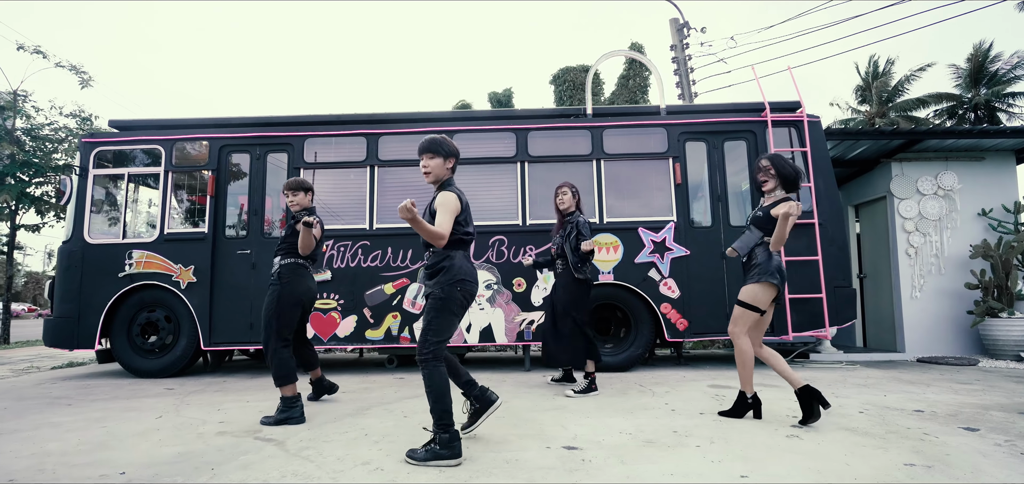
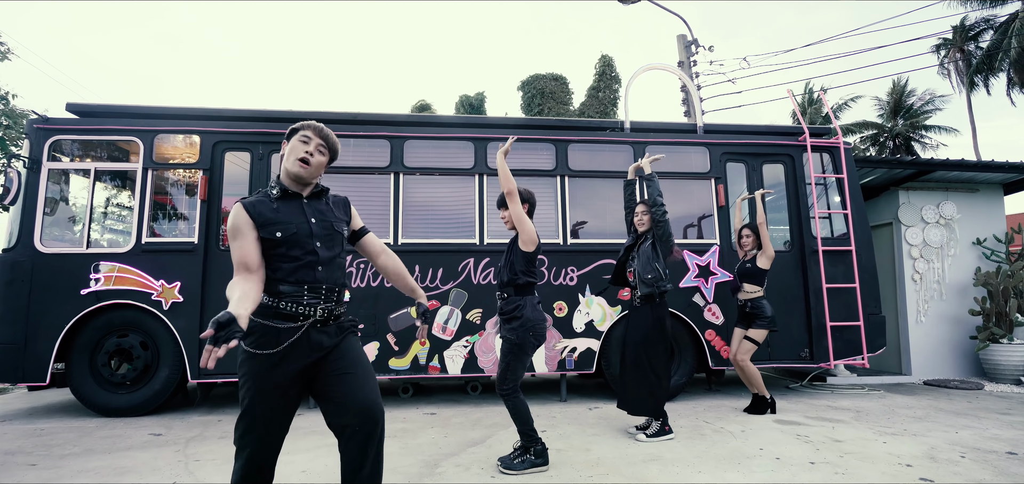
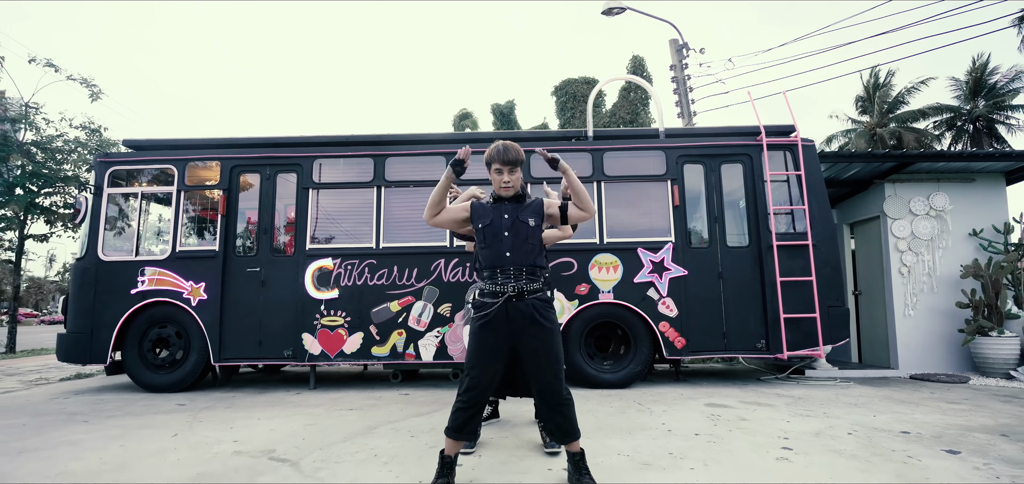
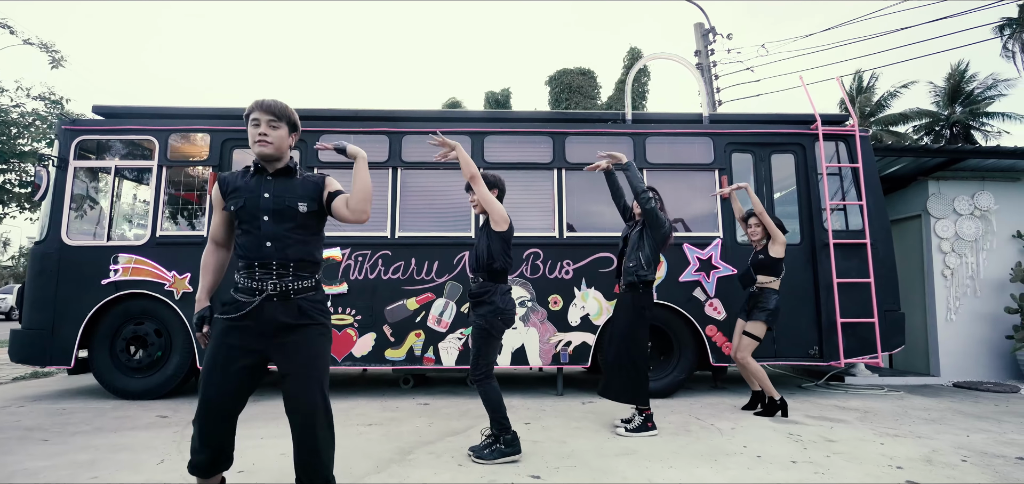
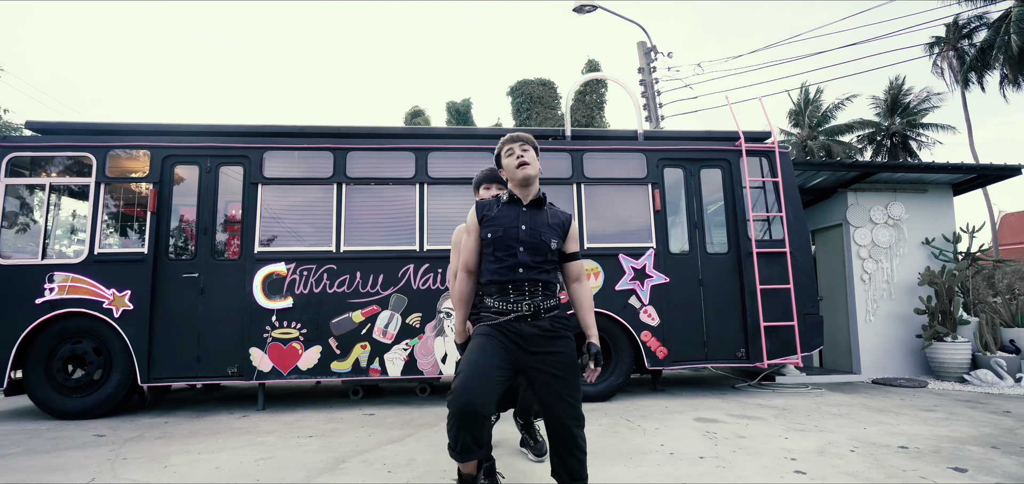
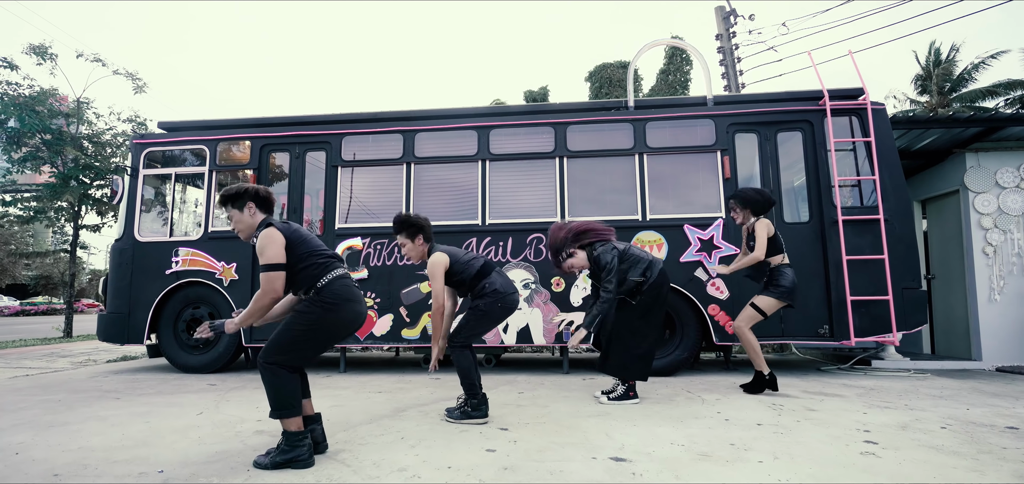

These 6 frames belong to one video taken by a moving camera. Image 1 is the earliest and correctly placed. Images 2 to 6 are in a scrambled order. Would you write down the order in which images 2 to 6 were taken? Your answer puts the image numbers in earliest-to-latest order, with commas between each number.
6, 4, 2, 5, 3
